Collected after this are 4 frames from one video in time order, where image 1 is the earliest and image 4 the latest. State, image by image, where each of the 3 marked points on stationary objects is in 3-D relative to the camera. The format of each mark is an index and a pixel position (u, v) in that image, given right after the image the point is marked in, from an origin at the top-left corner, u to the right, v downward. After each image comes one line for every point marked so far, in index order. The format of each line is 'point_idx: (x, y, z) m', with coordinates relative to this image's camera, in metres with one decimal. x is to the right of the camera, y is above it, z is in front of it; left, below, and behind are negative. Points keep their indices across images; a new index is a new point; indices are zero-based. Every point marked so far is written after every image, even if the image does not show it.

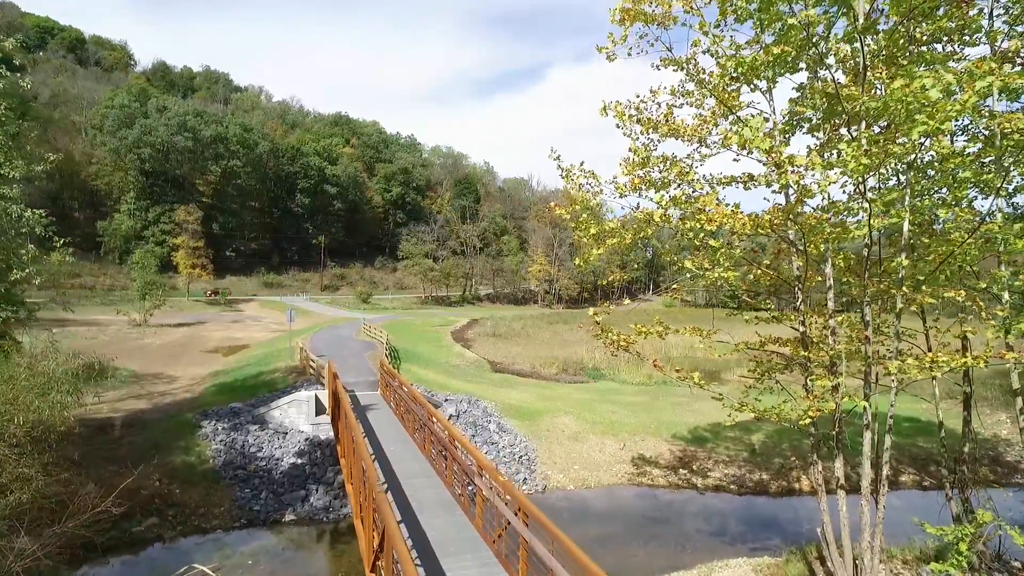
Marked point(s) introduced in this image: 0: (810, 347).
0: (+5.6, -1.1, +9.8) m
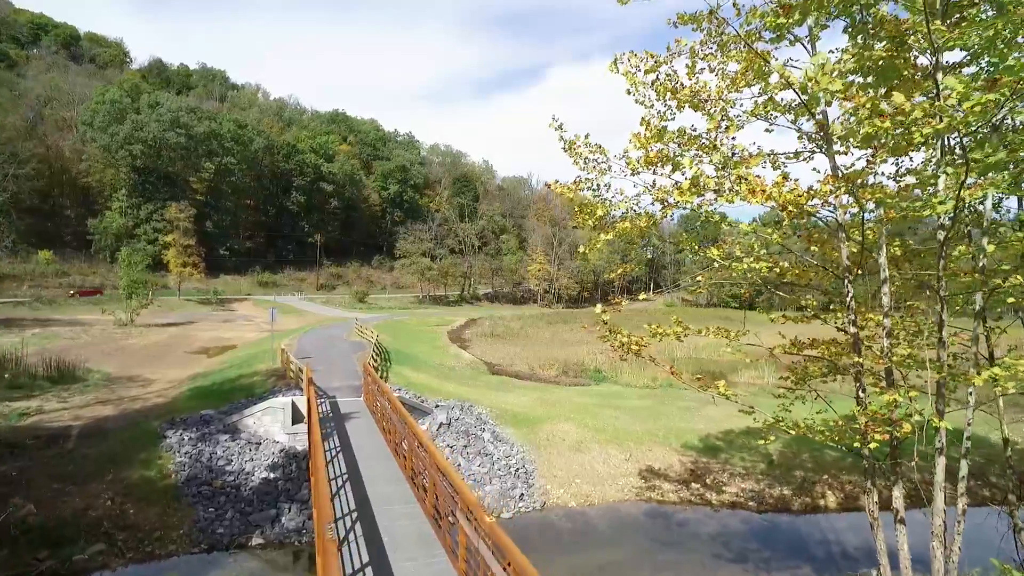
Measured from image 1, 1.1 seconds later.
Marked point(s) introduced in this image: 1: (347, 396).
0: (+5.5, -1.0, +8.1) m
1: (-5.9, -3.9, +18.6) m
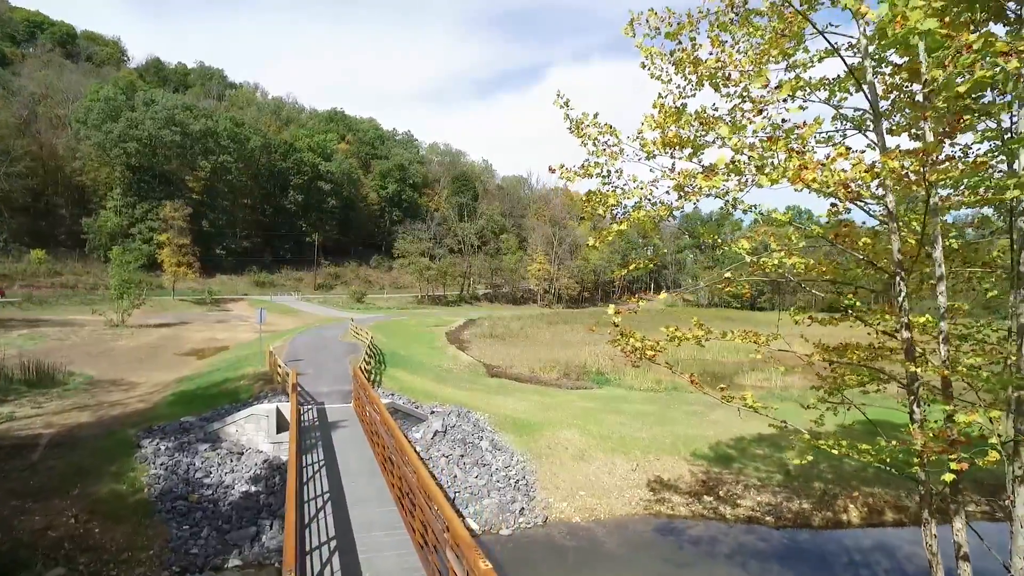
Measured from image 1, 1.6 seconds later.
0: (+5.5, -1.0, +7.1) m
1: (-5.9, -3.8, +17.5) m
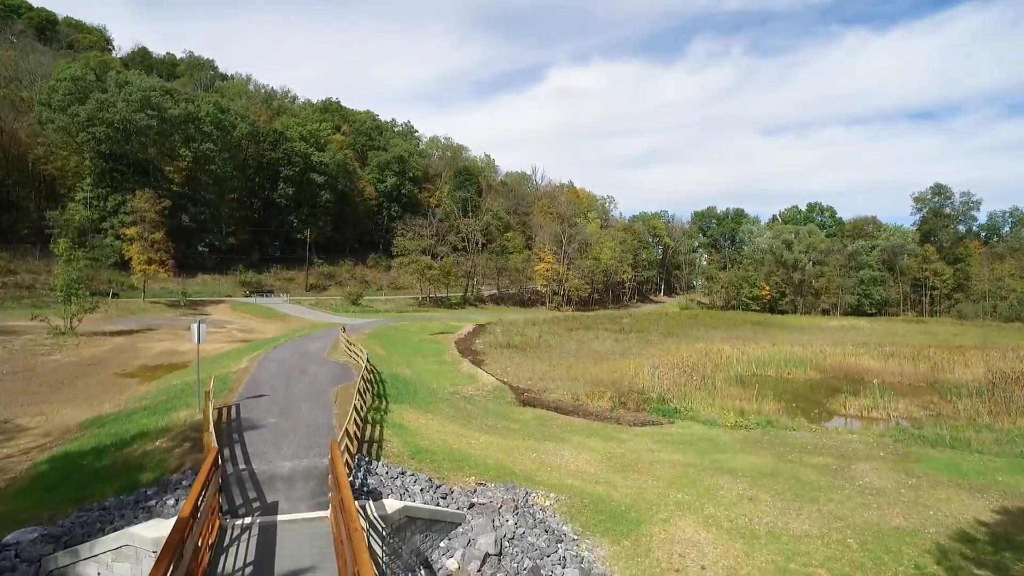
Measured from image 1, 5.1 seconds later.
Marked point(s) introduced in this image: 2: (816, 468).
0: (+7.6, -1.0, -0.8) m
1: (-3.9, -3.9, +9.5) m
2: (+10.8, -6.3, +18.5) m
